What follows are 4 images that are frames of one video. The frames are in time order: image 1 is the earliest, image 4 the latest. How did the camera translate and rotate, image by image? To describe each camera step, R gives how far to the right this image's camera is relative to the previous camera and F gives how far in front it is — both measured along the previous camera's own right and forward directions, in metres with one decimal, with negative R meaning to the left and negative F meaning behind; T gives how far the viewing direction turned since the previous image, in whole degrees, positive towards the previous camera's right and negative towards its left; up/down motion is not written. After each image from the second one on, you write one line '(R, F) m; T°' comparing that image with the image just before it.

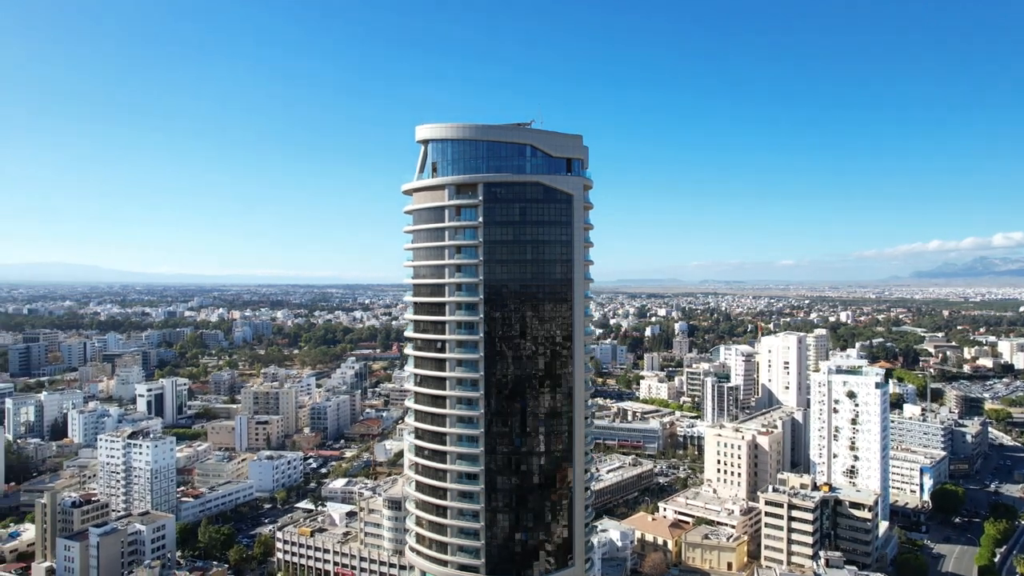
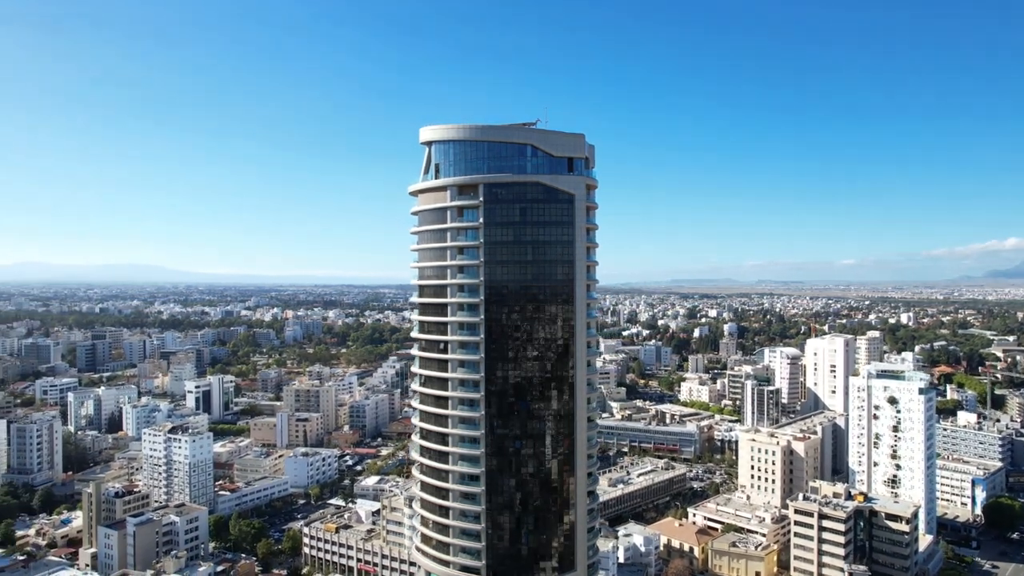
(+1.6, +0.1) m; -5°
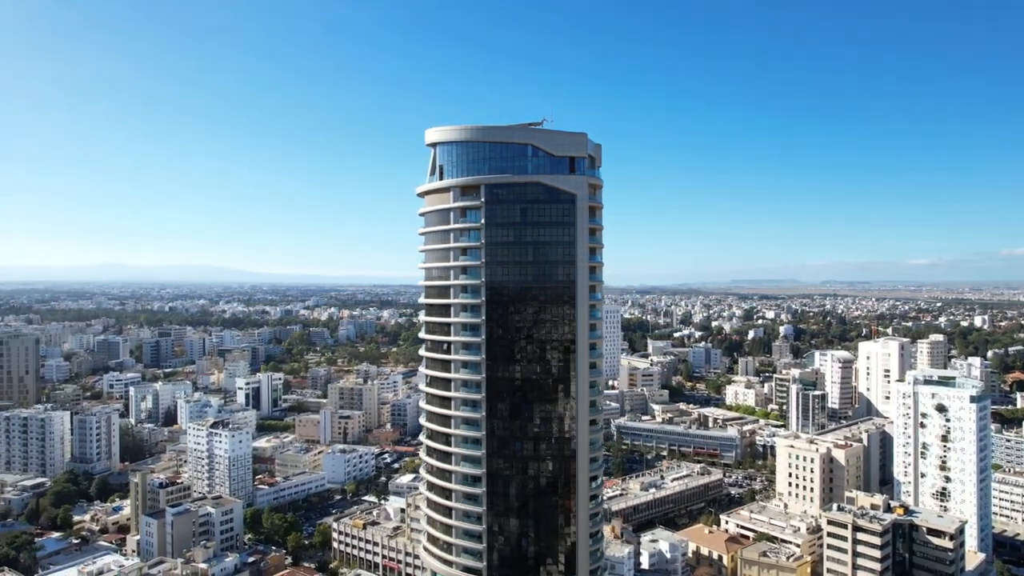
(+1.7, +0.1) m; -5°
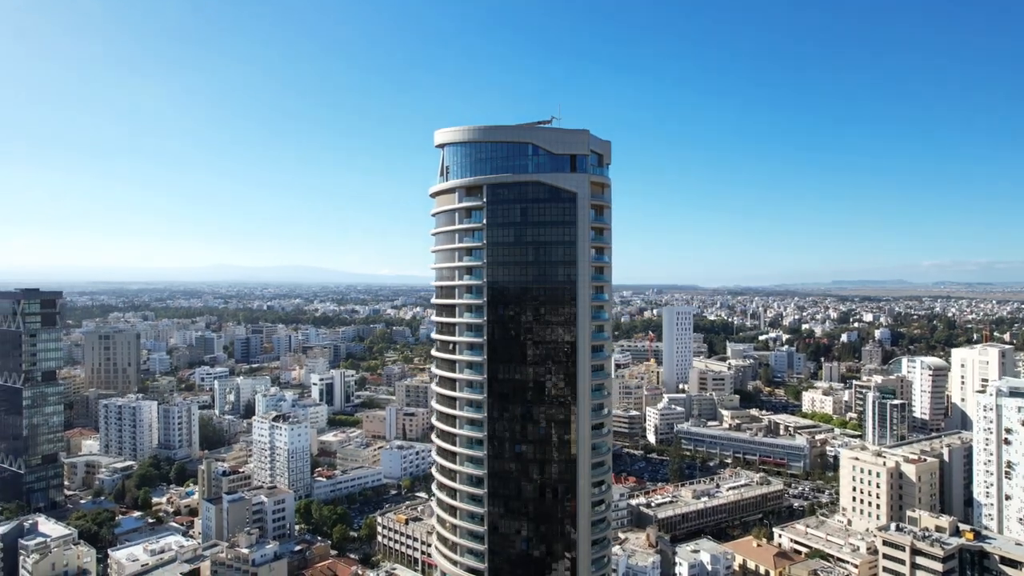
(+2.7, +0.4) m; -8°
